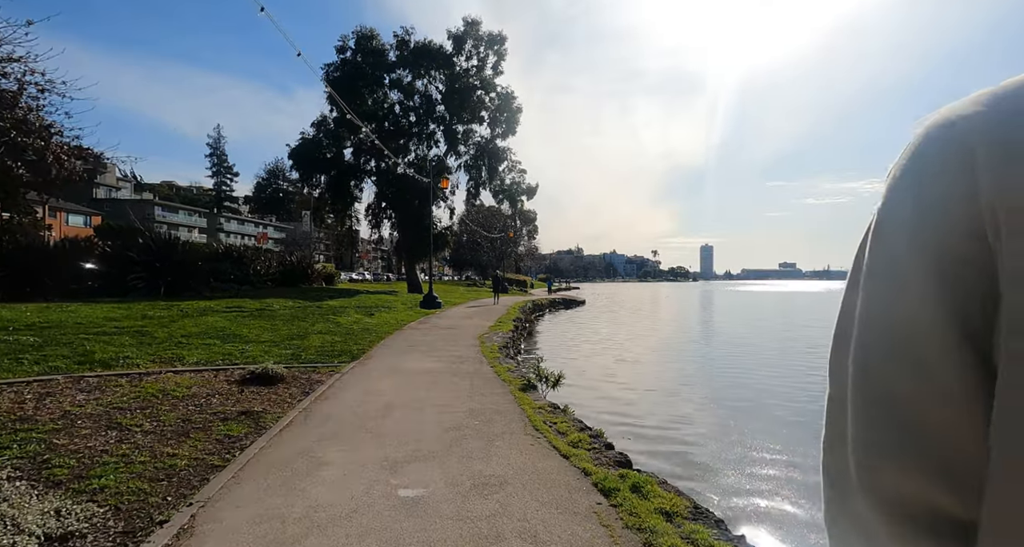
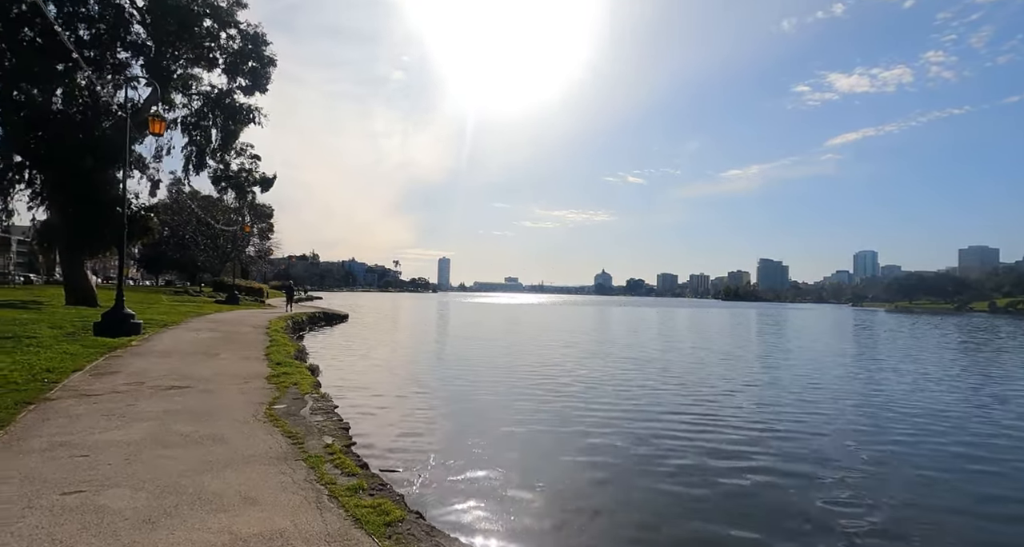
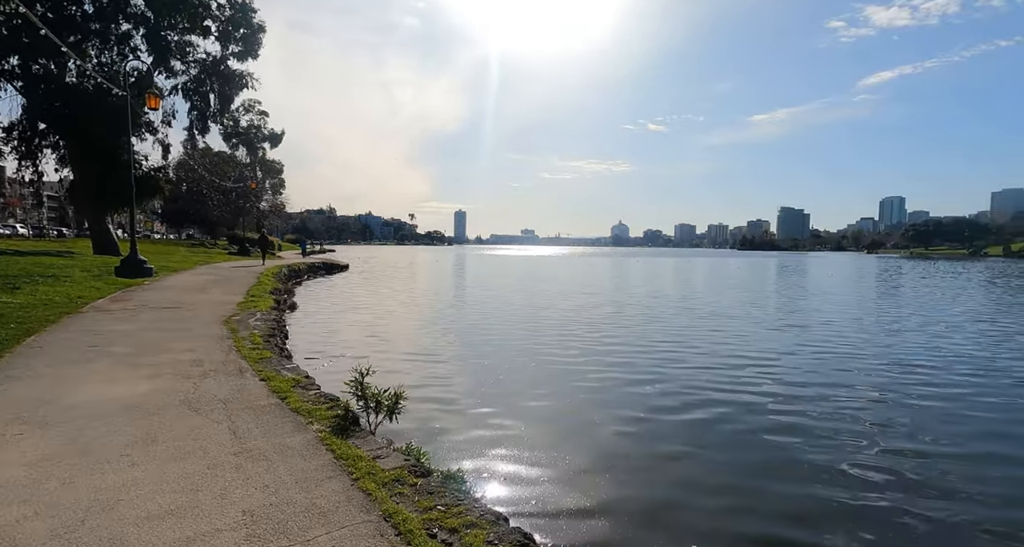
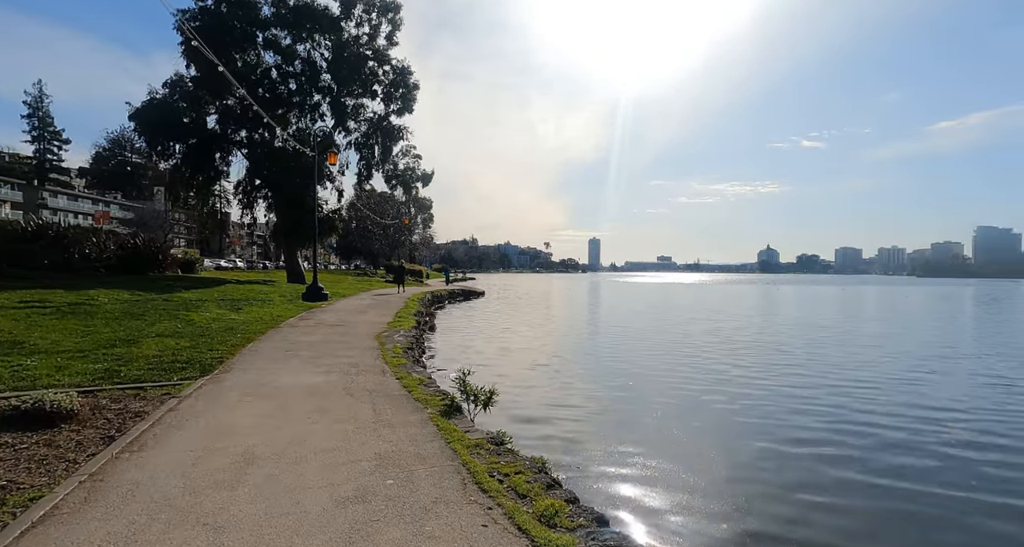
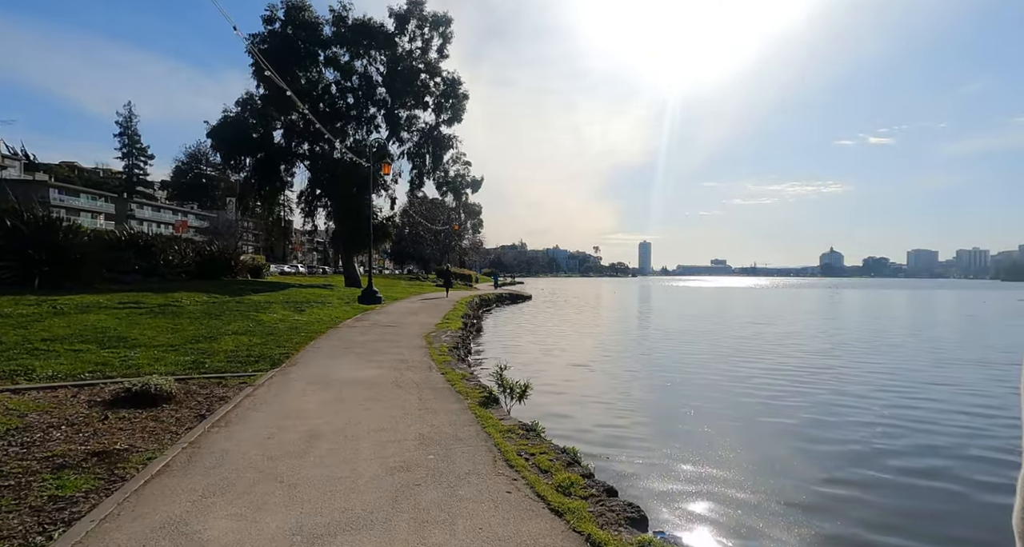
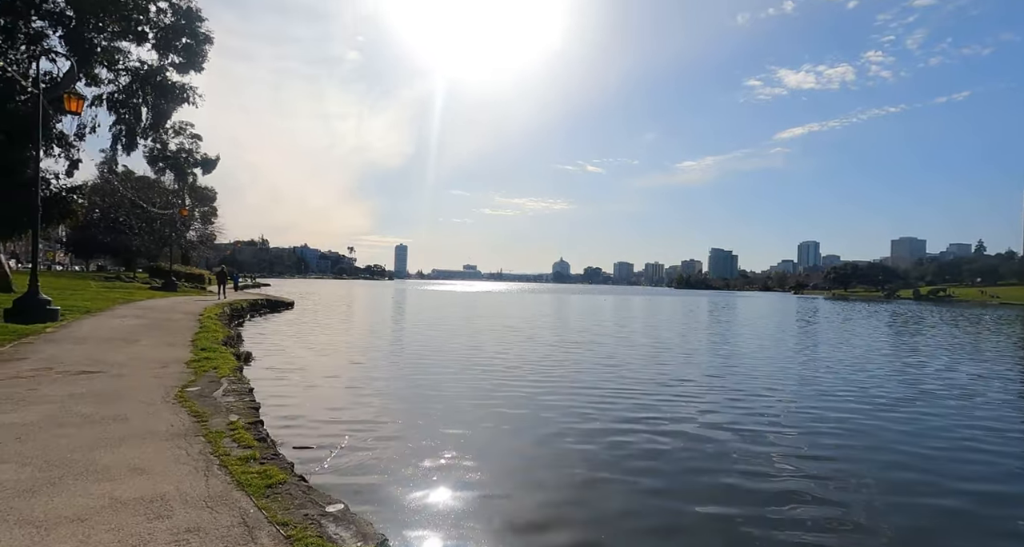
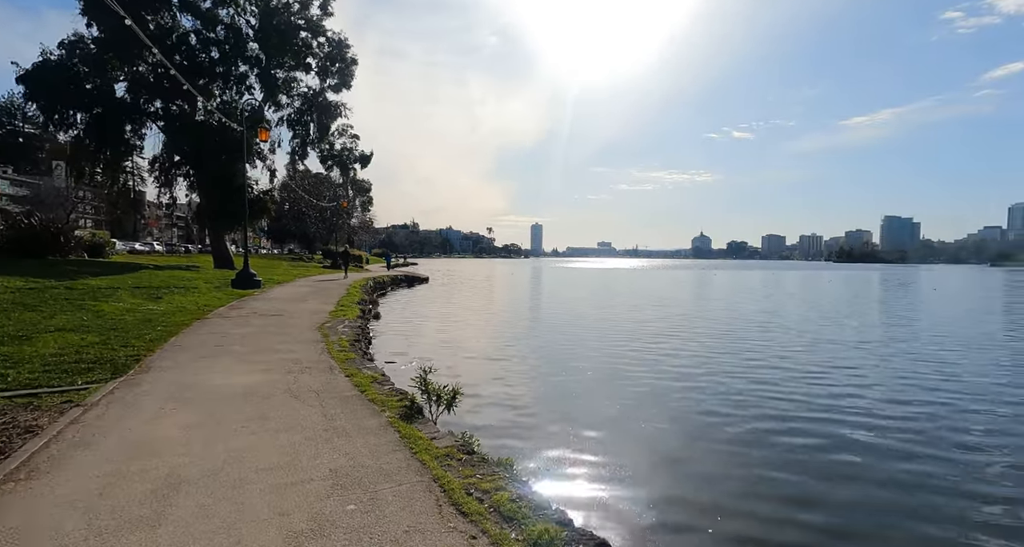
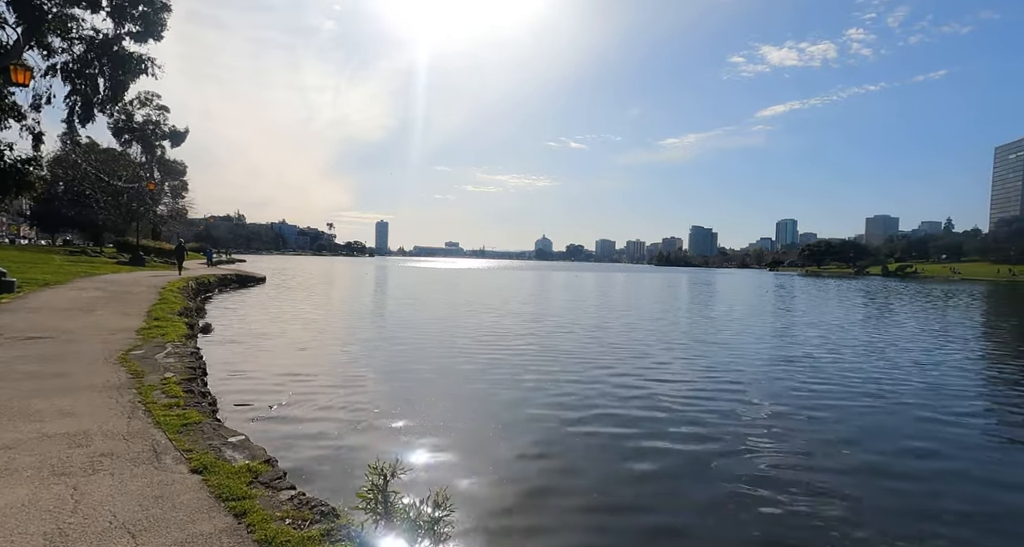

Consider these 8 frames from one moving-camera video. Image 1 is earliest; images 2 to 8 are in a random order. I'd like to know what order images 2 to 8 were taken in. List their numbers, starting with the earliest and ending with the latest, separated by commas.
5, 4, 7, 3, 8, 6, 2
